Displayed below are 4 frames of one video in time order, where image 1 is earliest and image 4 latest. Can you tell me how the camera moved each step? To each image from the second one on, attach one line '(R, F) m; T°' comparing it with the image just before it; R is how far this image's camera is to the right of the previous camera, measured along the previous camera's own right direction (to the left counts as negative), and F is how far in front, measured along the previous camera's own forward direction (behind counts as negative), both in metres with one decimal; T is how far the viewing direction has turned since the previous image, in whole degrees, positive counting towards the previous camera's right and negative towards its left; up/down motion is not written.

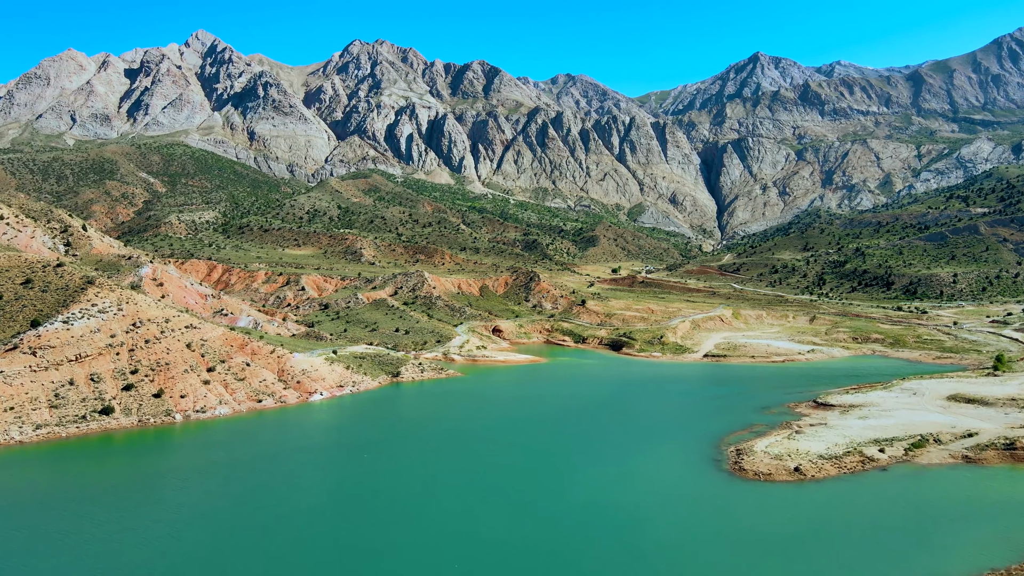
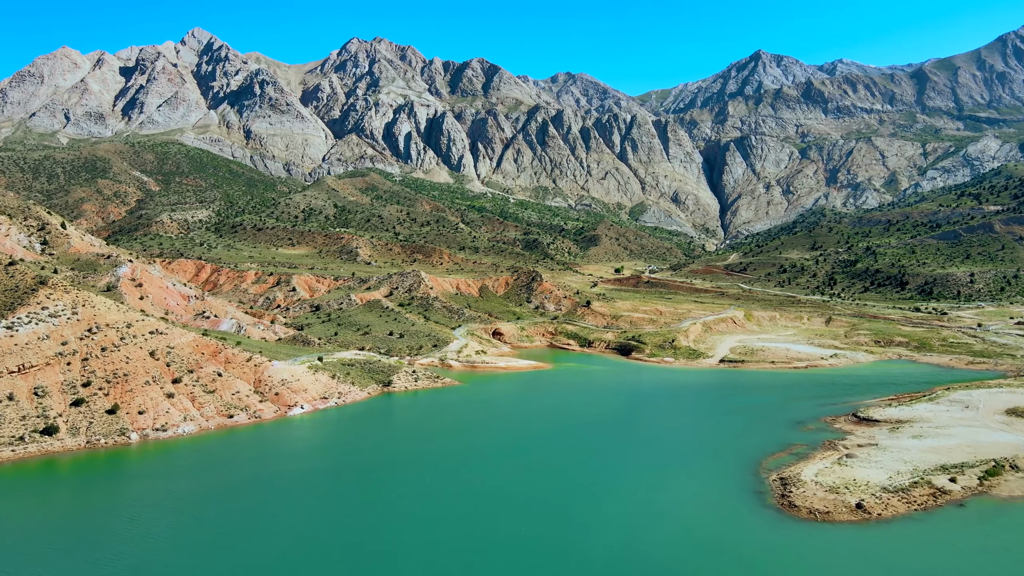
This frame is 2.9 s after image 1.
(-0.3, +5.9) m; 0°
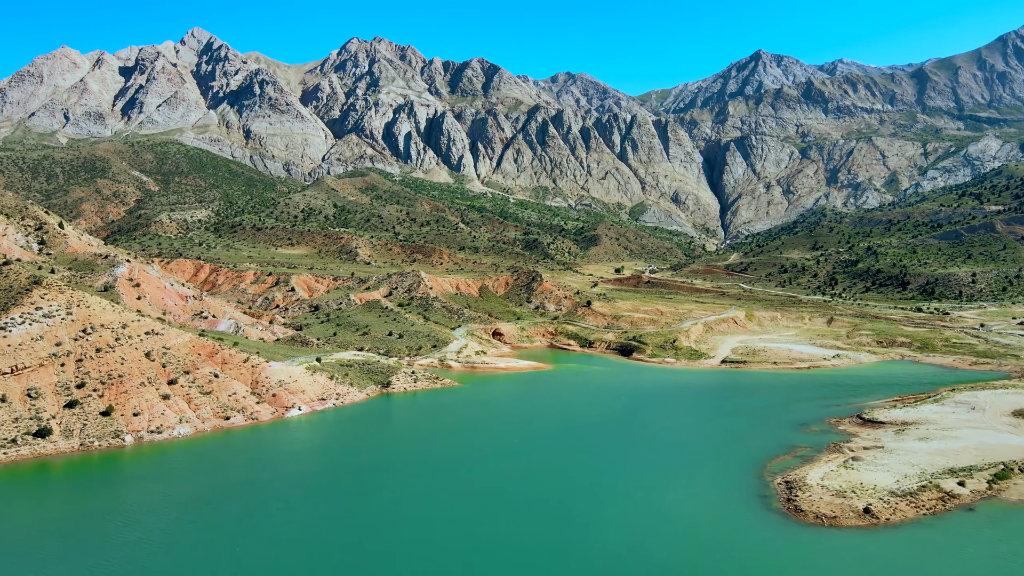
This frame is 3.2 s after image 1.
(0.0, +0.6) m; 0°
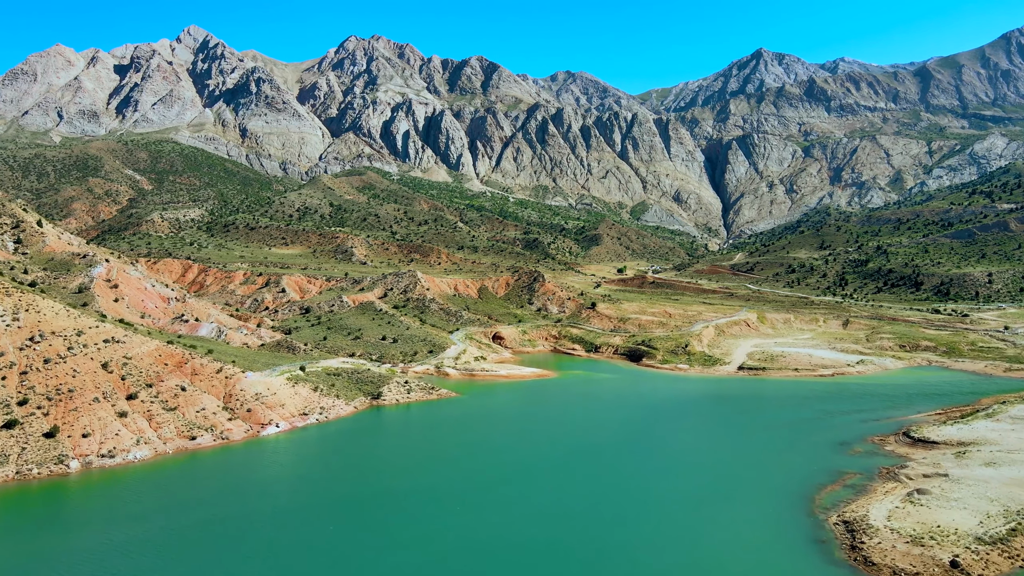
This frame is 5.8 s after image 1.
(-0.3, +5.4) m; 0°
